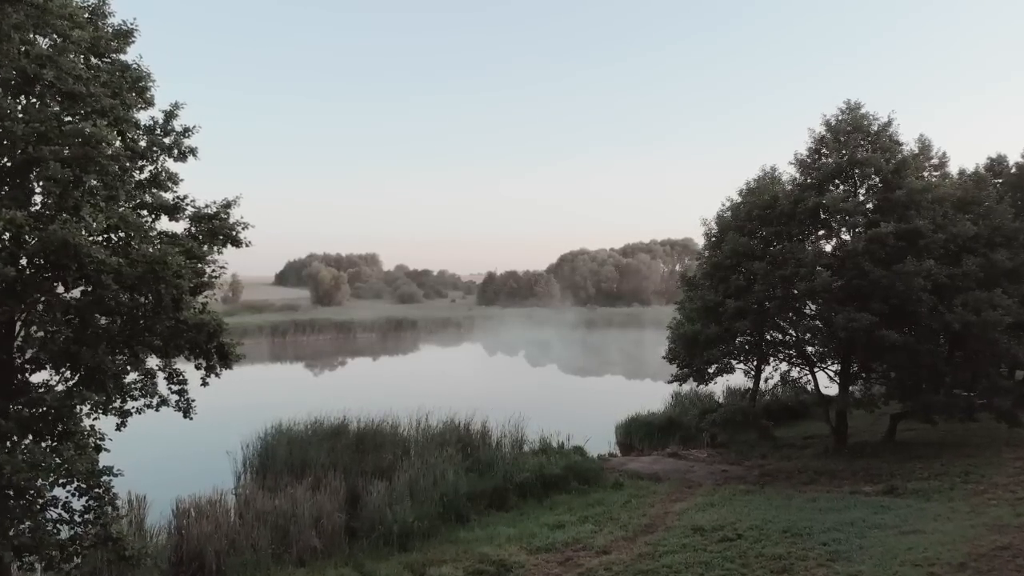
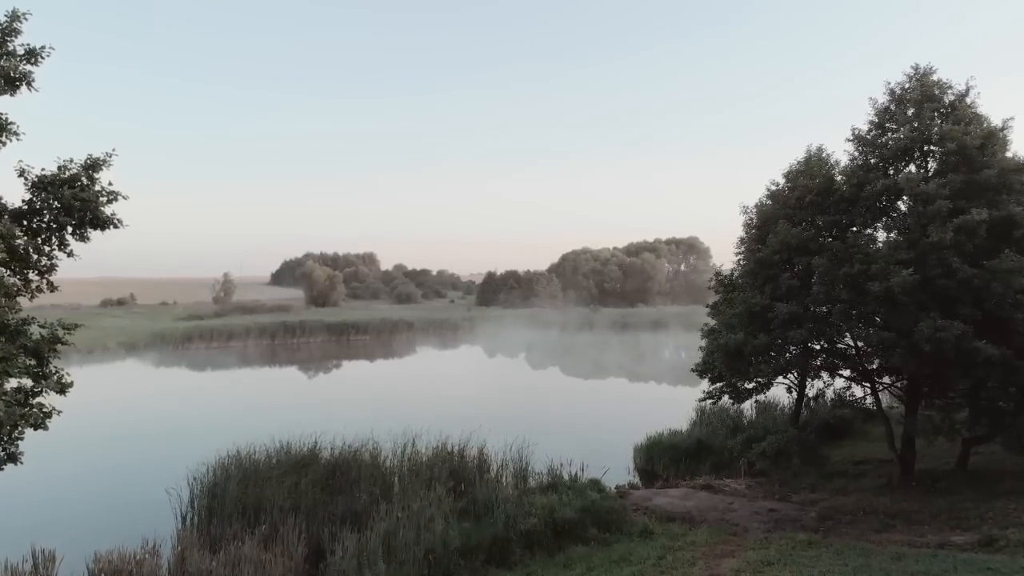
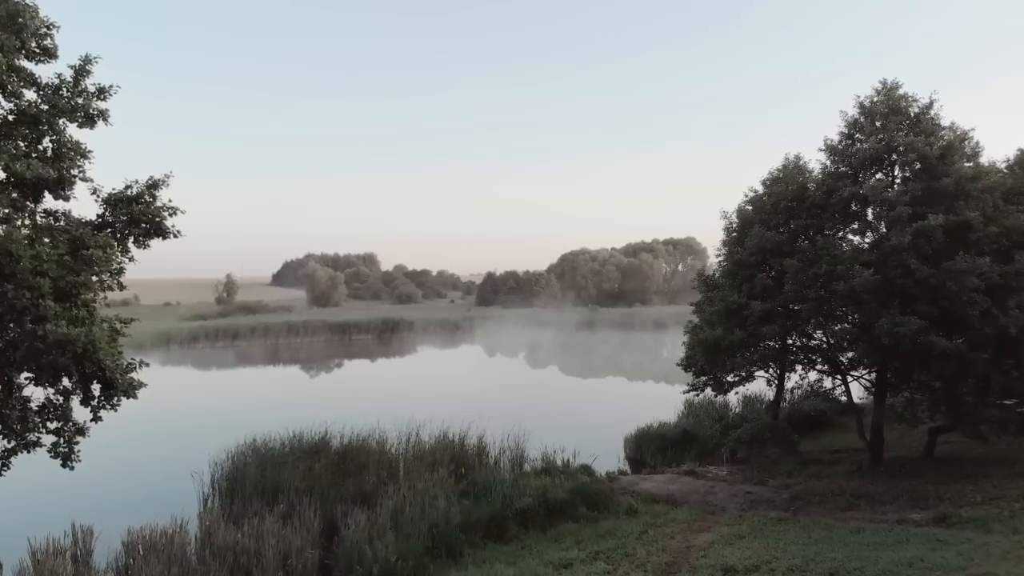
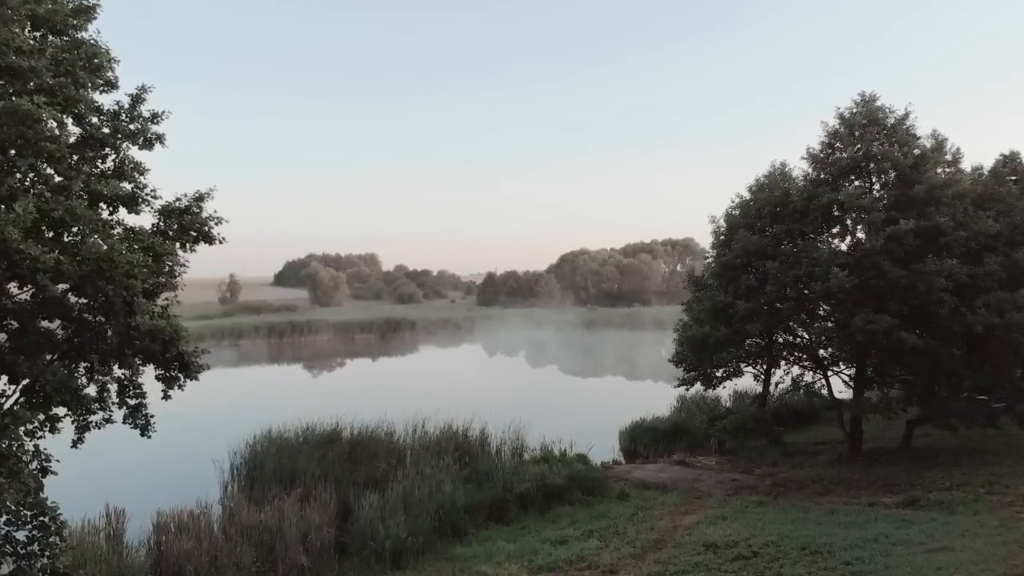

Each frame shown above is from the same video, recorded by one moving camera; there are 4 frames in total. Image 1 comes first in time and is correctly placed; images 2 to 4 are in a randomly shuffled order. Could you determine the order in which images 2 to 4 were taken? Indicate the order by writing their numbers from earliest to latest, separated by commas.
4, 3, 2
